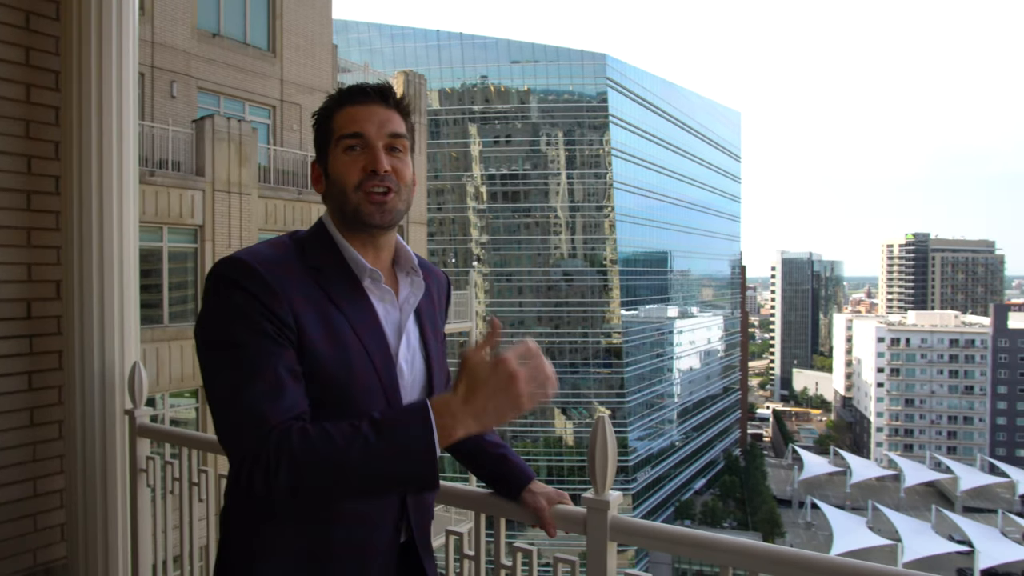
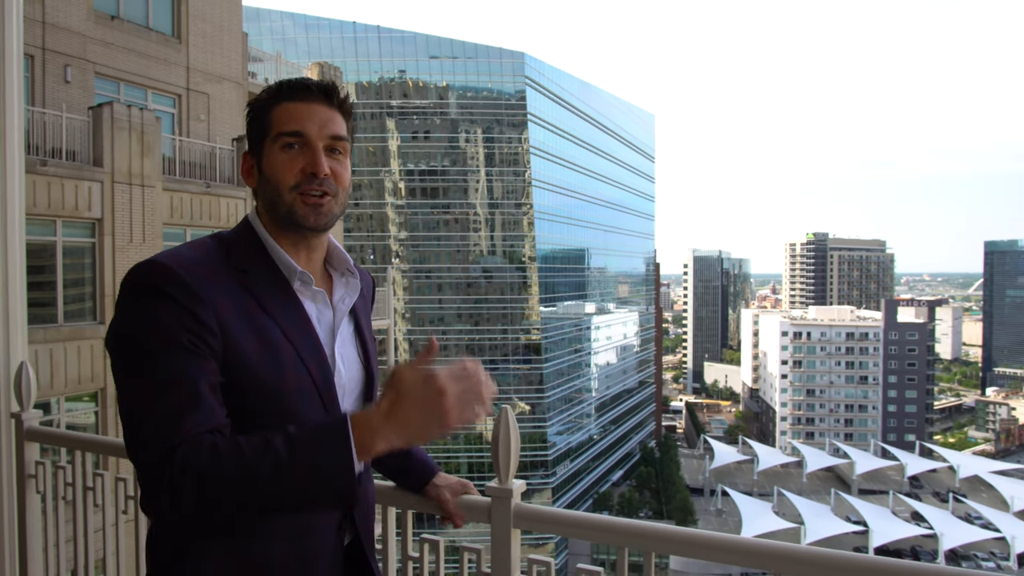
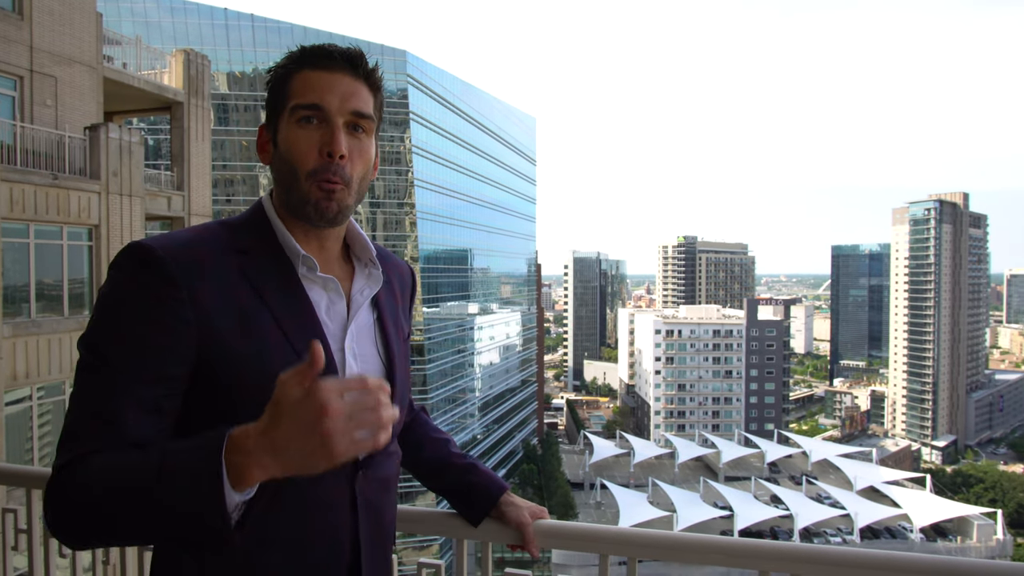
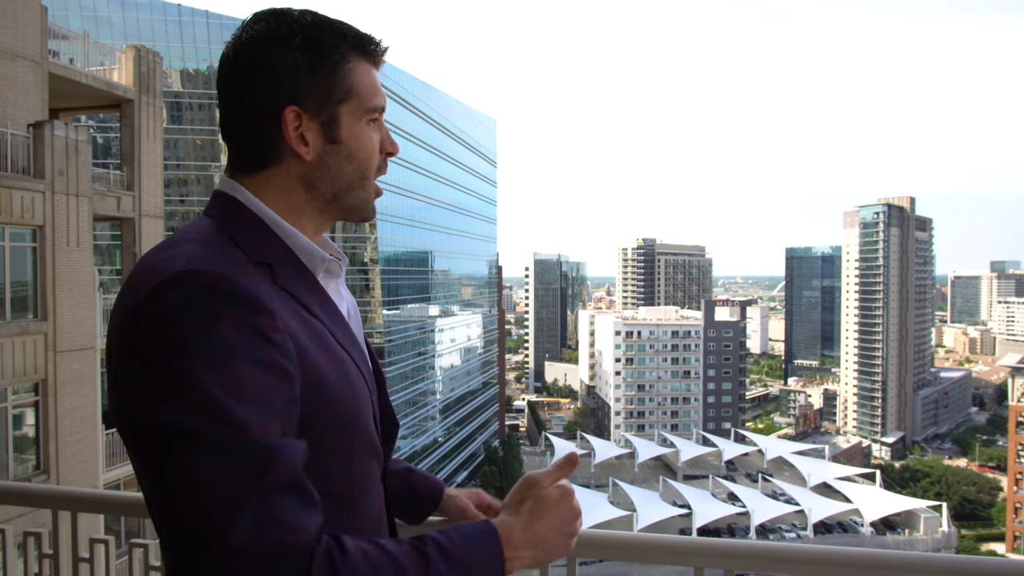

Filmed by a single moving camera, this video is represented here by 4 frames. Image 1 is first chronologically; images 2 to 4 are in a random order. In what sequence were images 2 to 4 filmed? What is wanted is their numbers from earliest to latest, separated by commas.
2, 3, 4
